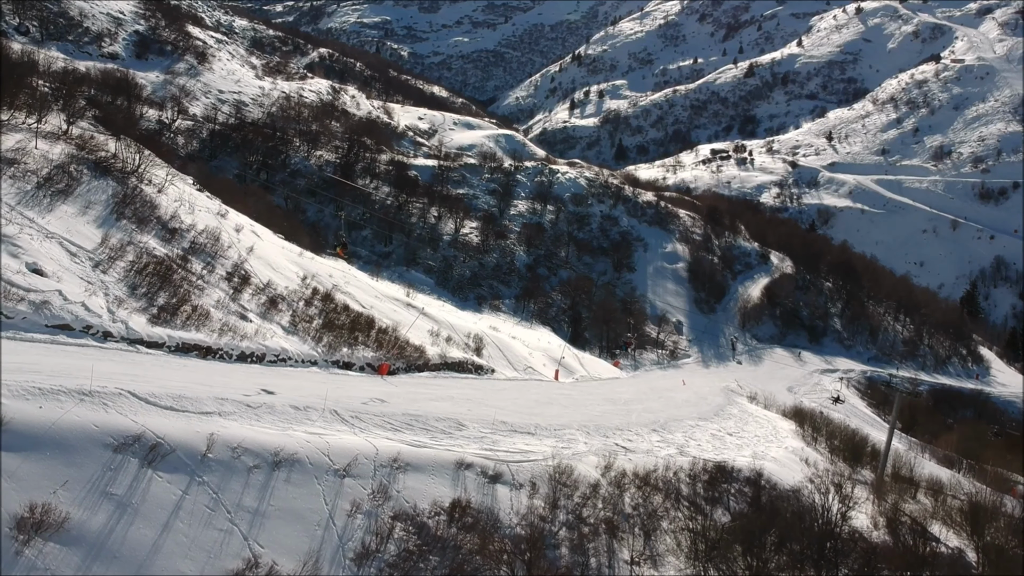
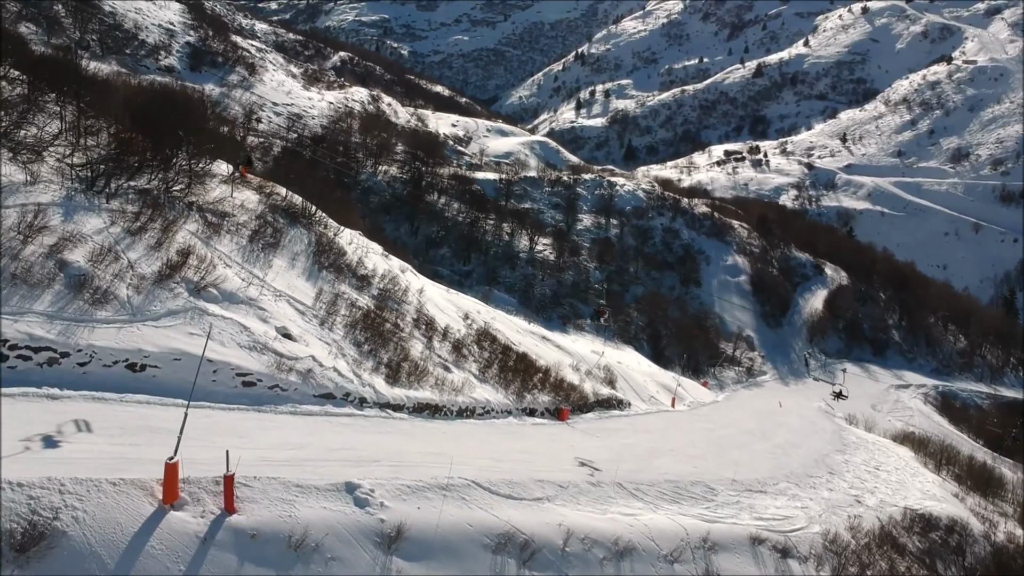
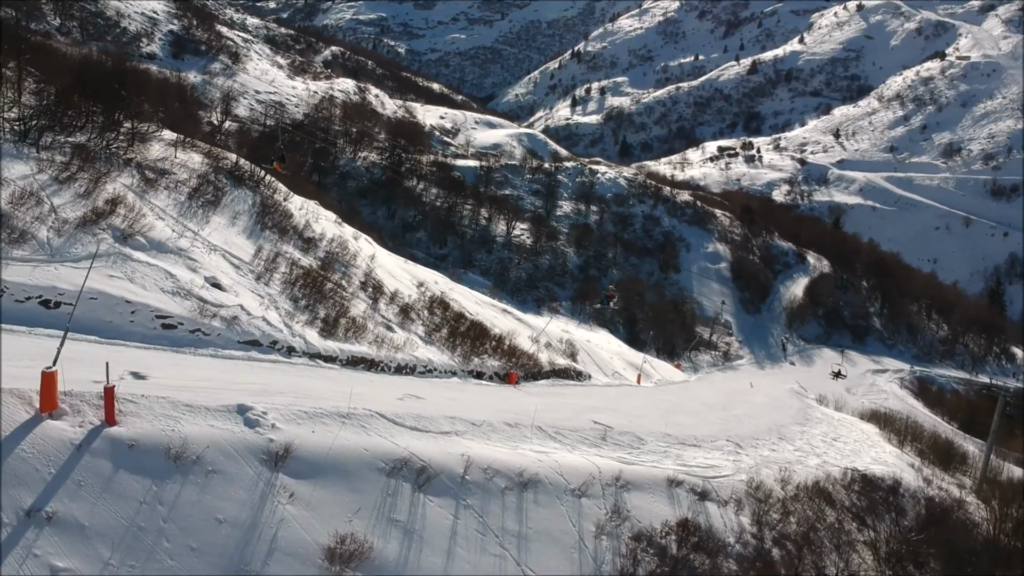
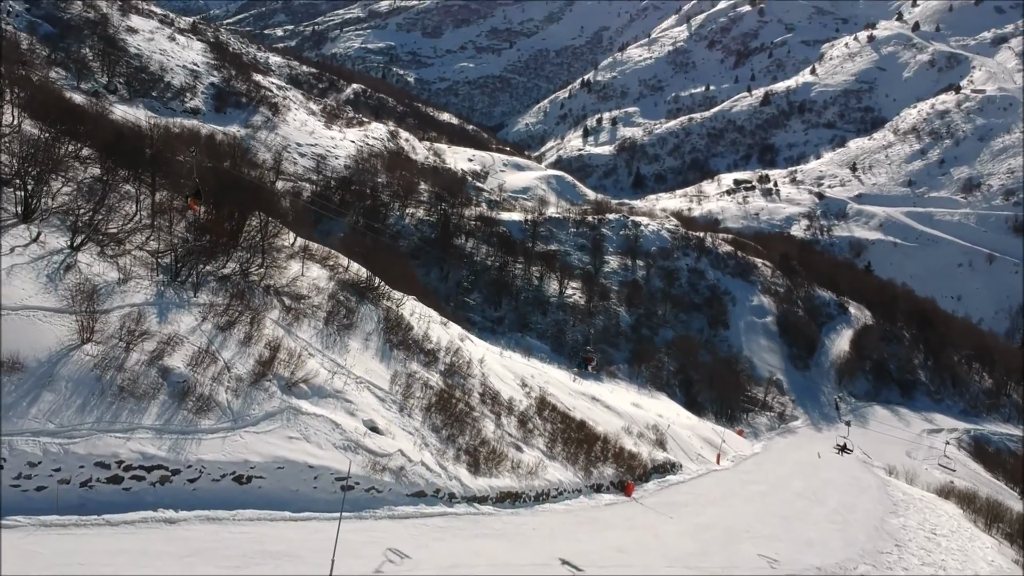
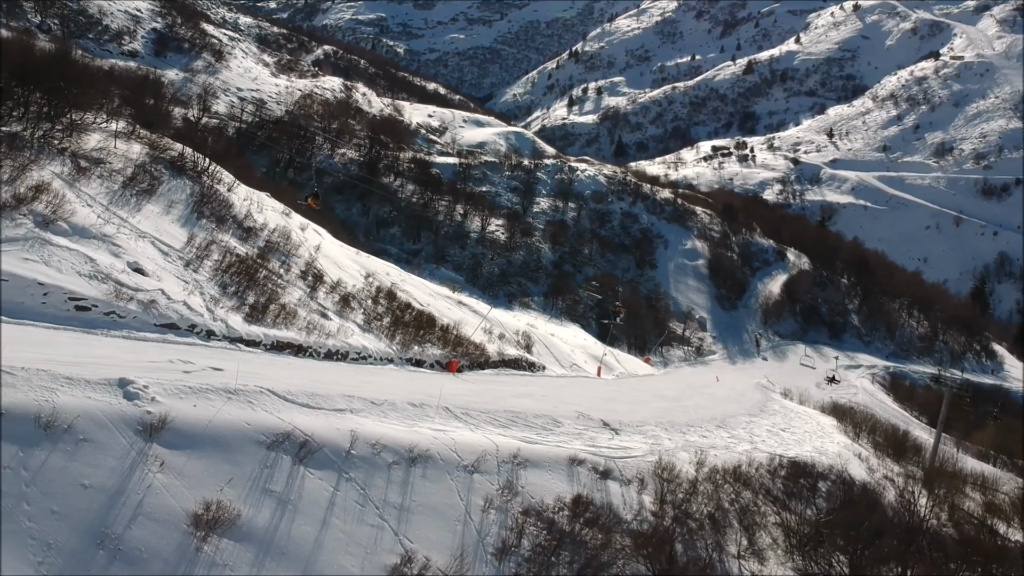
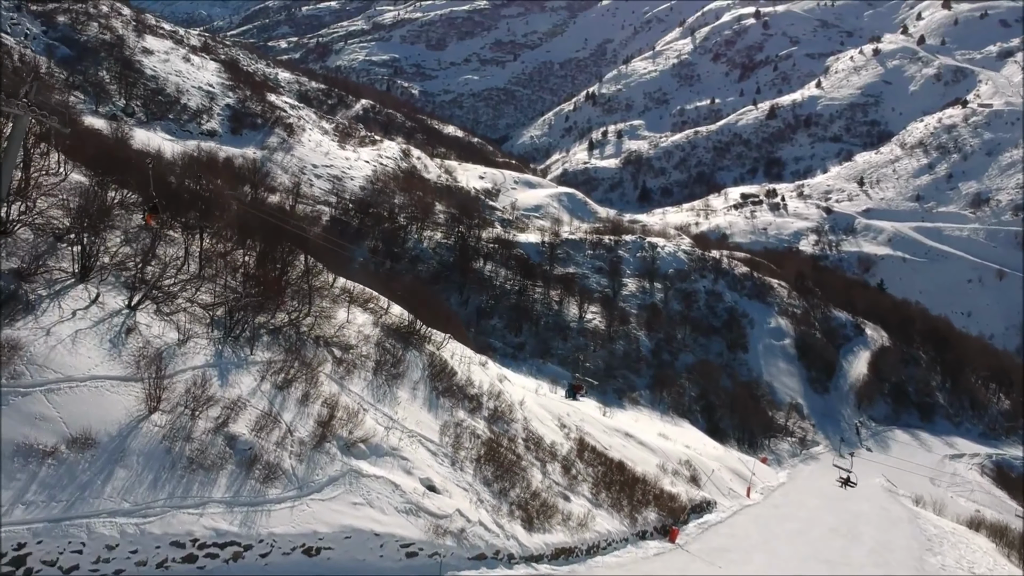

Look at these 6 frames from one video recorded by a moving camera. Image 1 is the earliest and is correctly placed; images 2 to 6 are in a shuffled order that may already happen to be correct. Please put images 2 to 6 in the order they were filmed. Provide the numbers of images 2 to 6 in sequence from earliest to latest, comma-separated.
5, 3, 2, 4, 6
